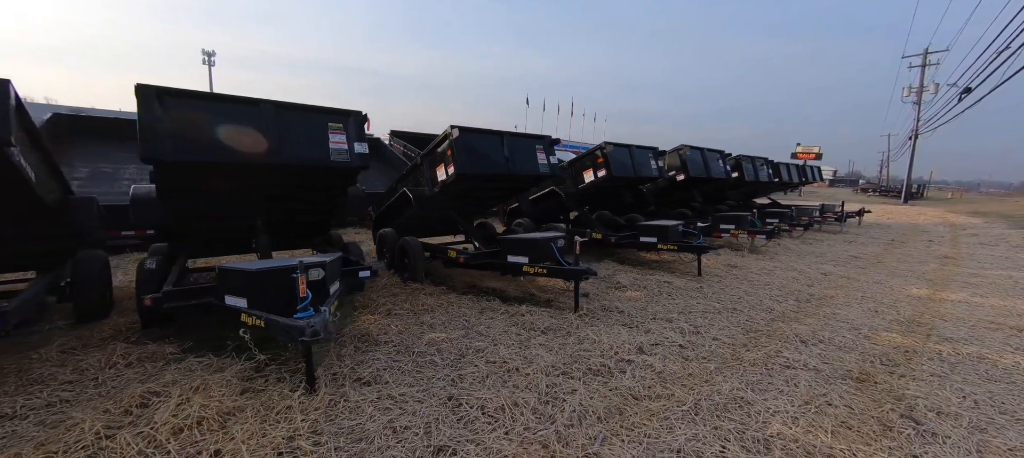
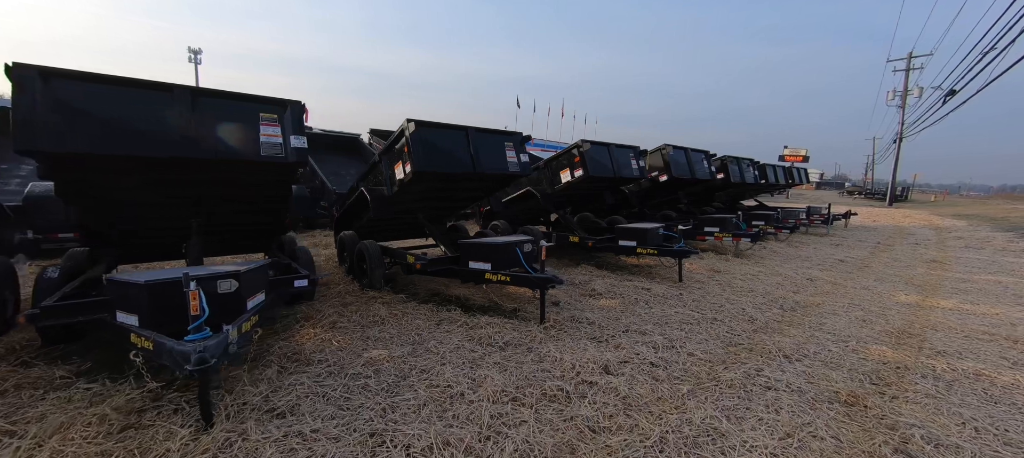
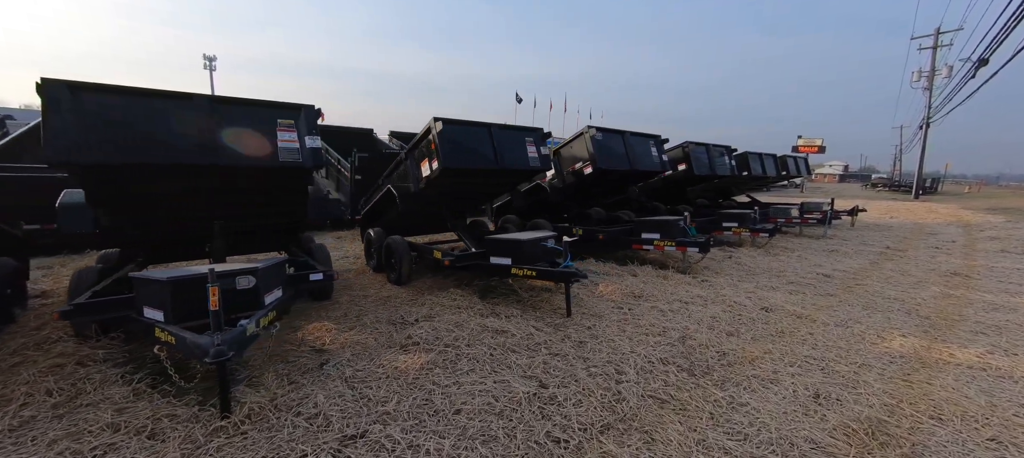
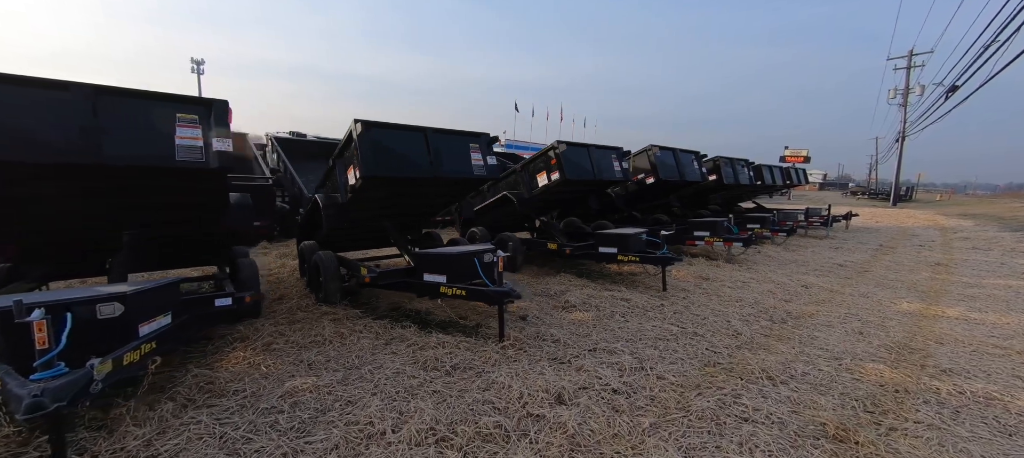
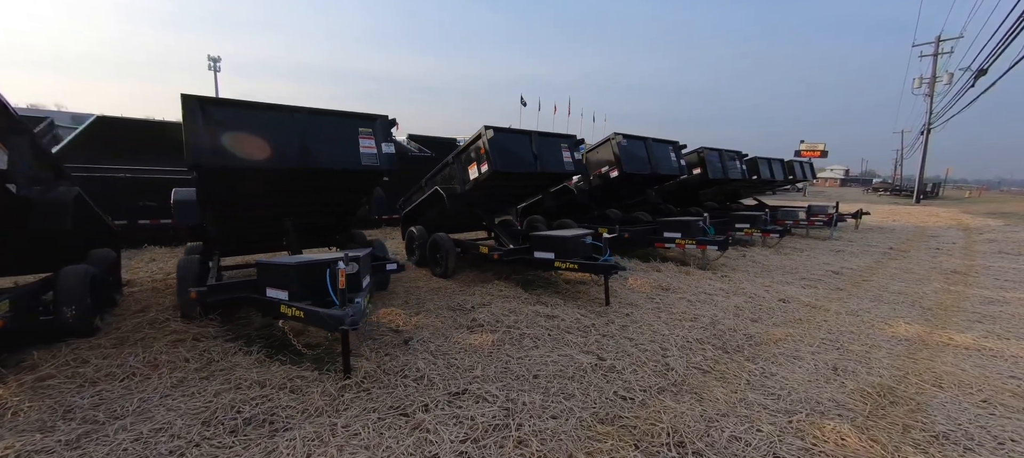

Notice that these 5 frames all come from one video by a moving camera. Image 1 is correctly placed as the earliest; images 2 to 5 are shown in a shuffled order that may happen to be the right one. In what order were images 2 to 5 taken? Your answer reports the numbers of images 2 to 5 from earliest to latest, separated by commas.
2, 4, 5, 3
